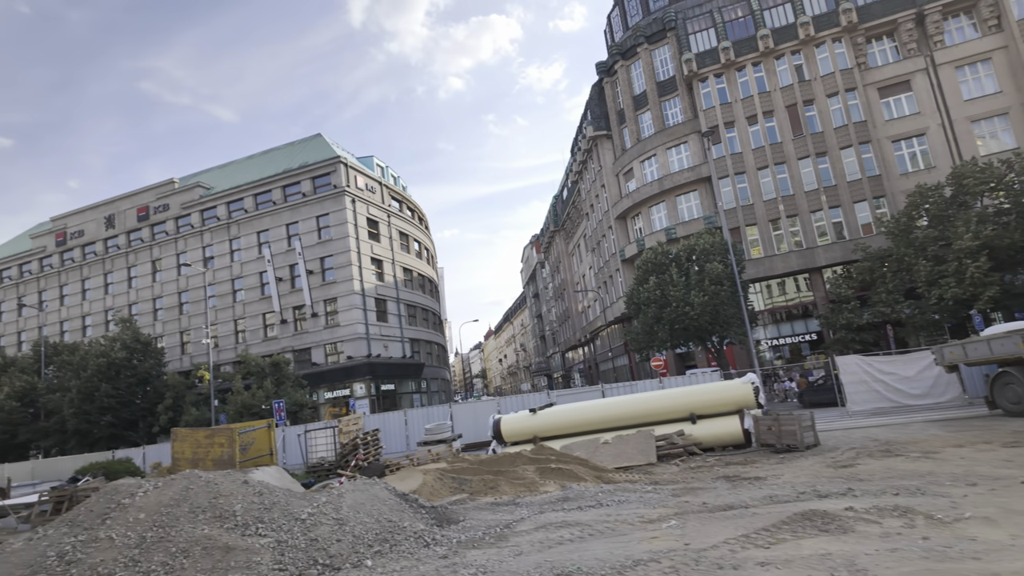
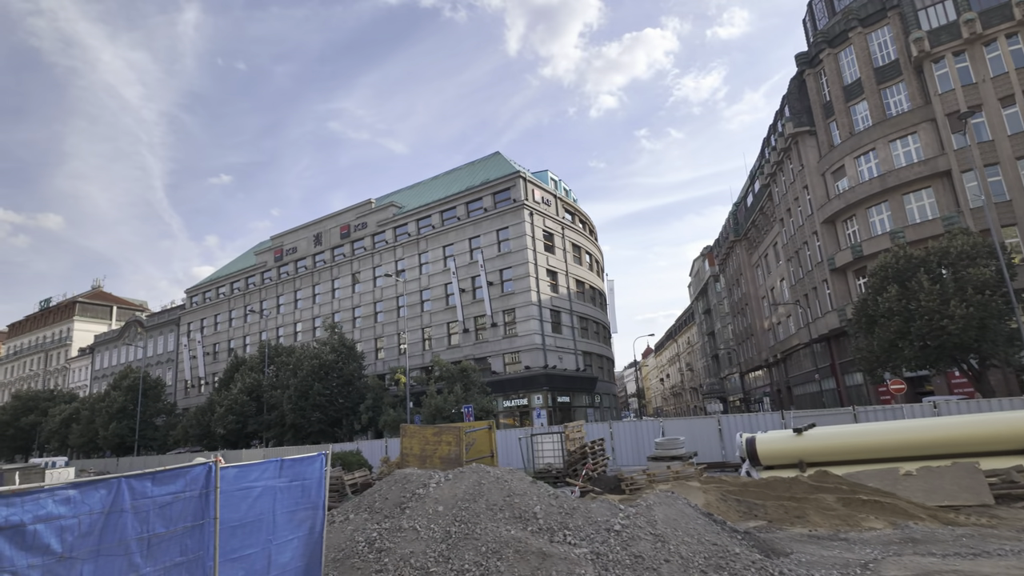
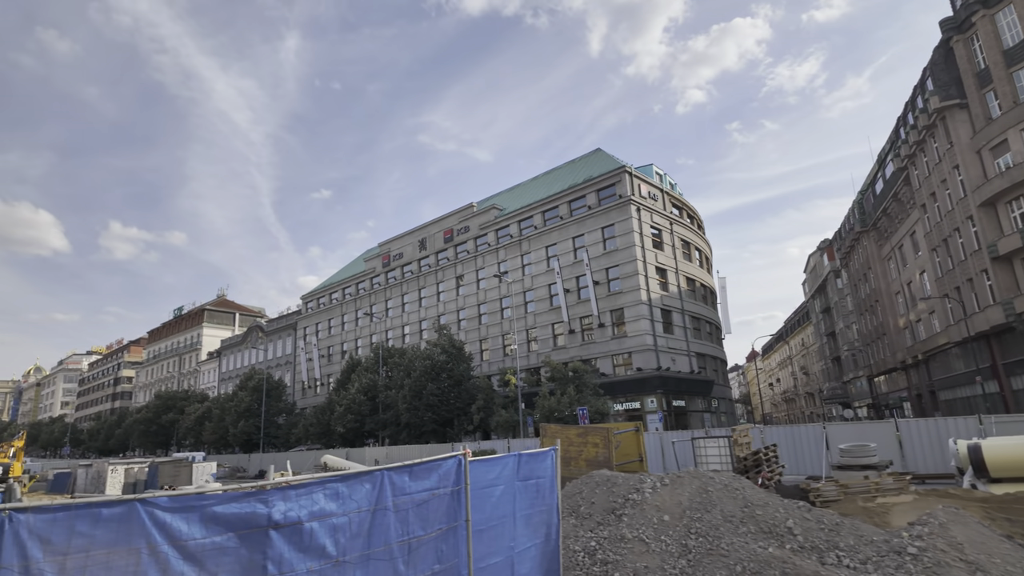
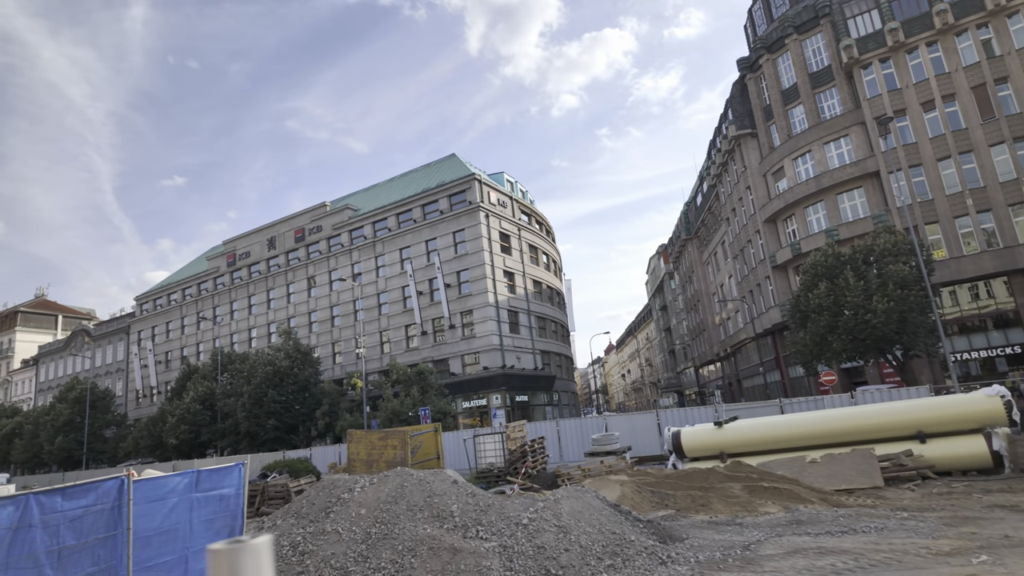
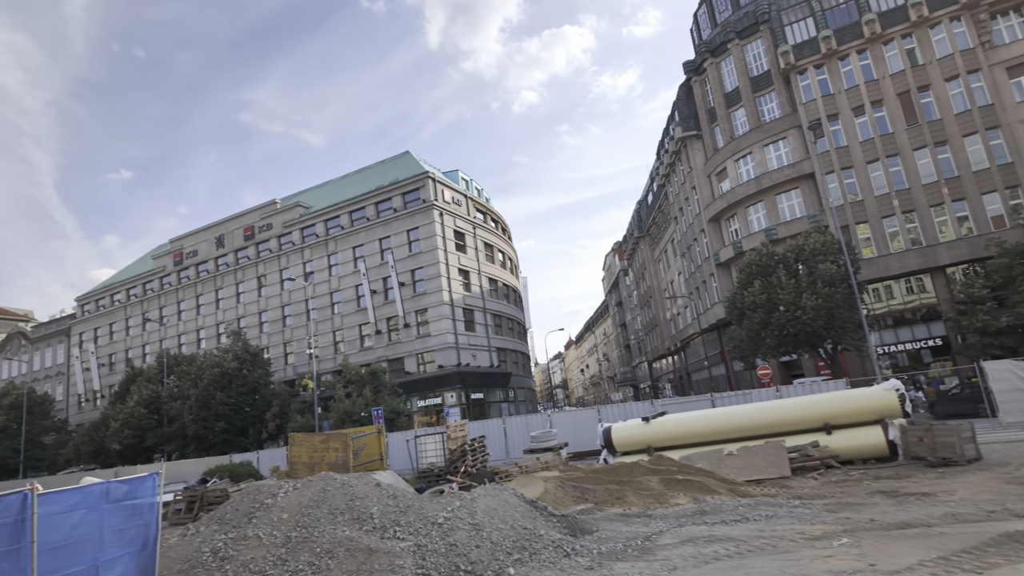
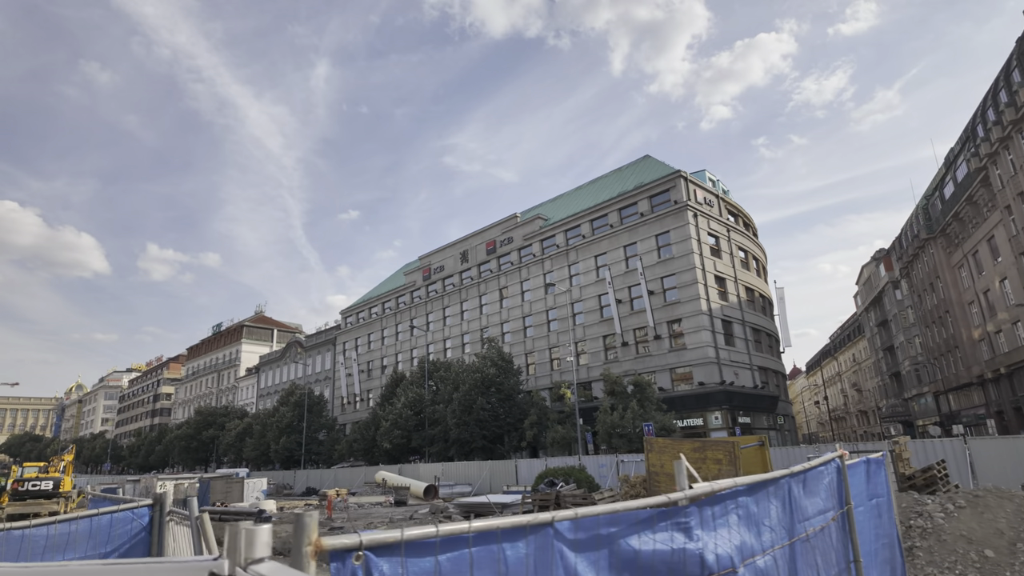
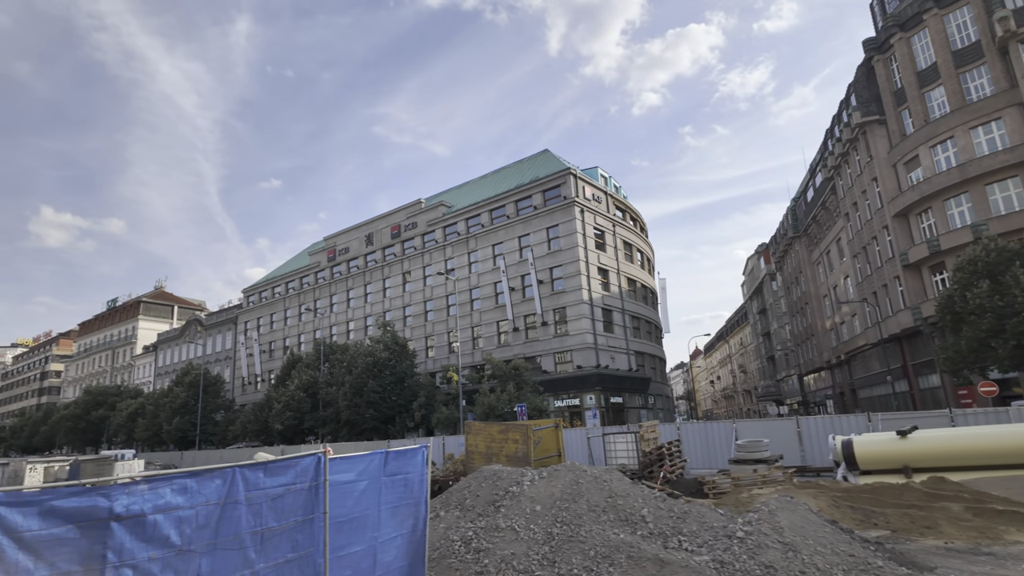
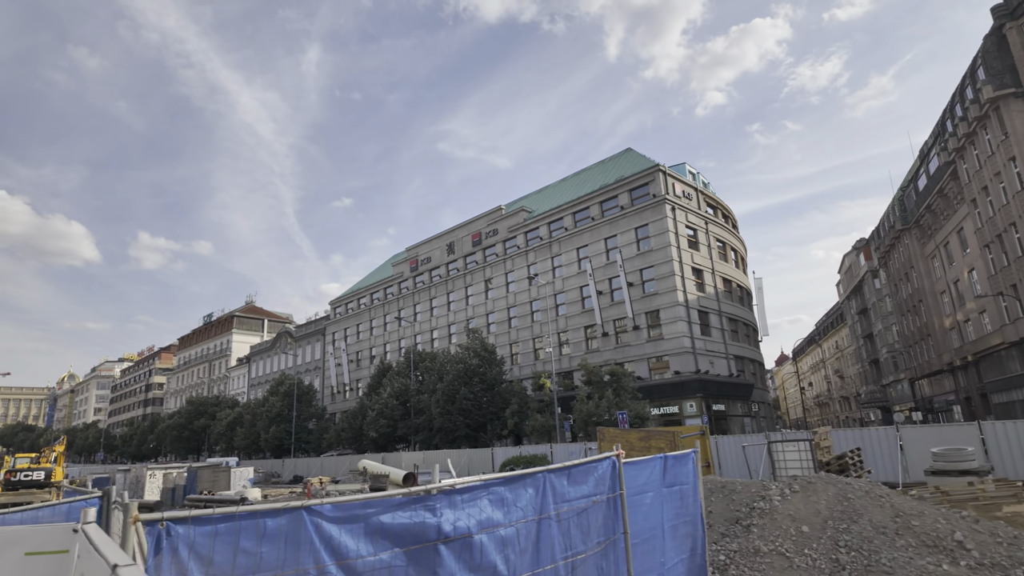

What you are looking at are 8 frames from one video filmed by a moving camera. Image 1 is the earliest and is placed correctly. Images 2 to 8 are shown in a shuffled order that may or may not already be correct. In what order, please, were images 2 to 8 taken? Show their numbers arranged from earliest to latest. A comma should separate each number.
5, 4, 2, 7, 3, 8, 6
